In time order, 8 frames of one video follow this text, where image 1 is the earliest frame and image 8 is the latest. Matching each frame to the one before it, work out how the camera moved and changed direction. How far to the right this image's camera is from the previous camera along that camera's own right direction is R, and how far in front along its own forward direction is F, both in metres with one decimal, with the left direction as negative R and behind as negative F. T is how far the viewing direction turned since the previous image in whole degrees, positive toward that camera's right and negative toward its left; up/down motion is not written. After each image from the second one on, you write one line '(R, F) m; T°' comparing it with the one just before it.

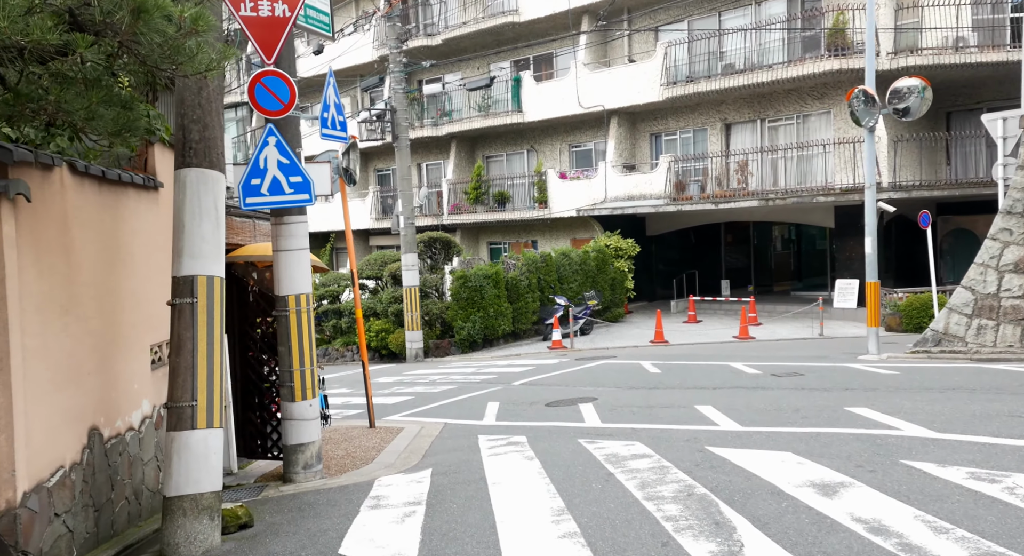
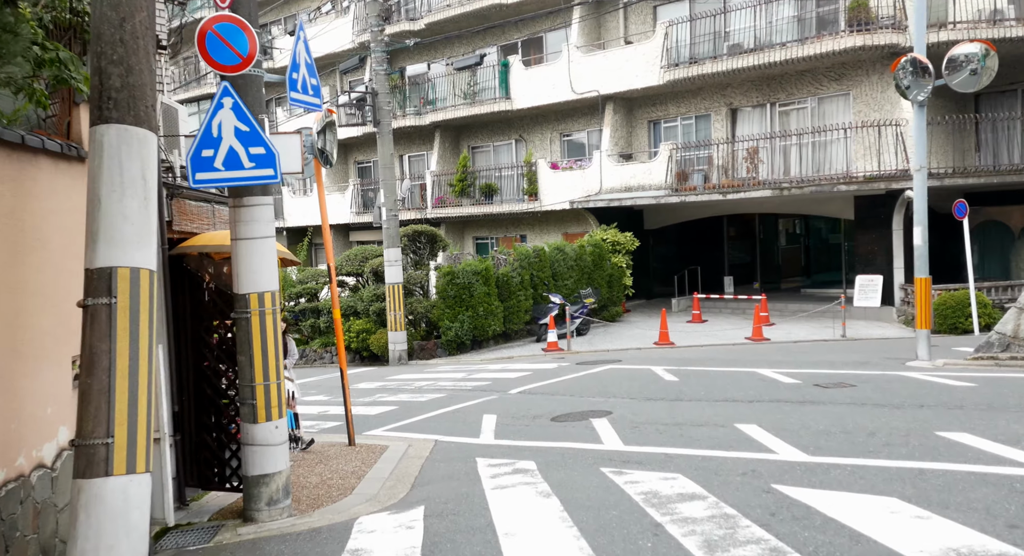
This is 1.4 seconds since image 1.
(-0.3, +1.5) m; +1°
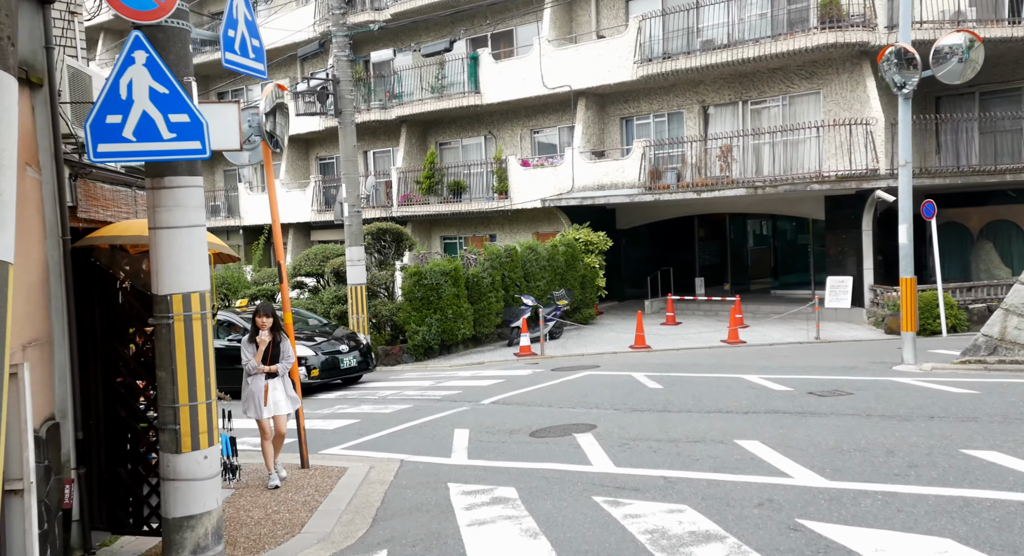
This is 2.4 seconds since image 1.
(-0.1, +0.9) m; +2°
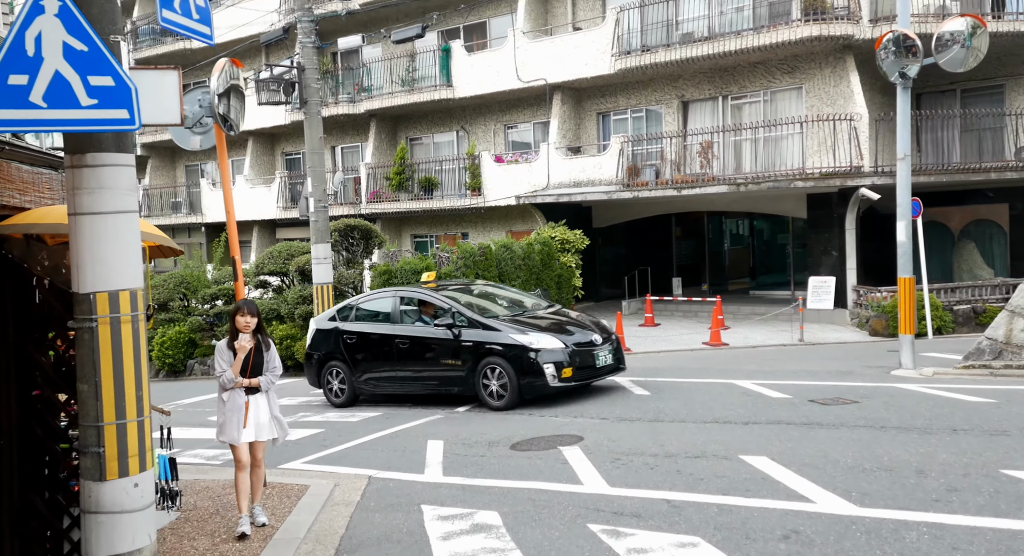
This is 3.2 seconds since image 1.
(-0.1, +0.8) m; +2°
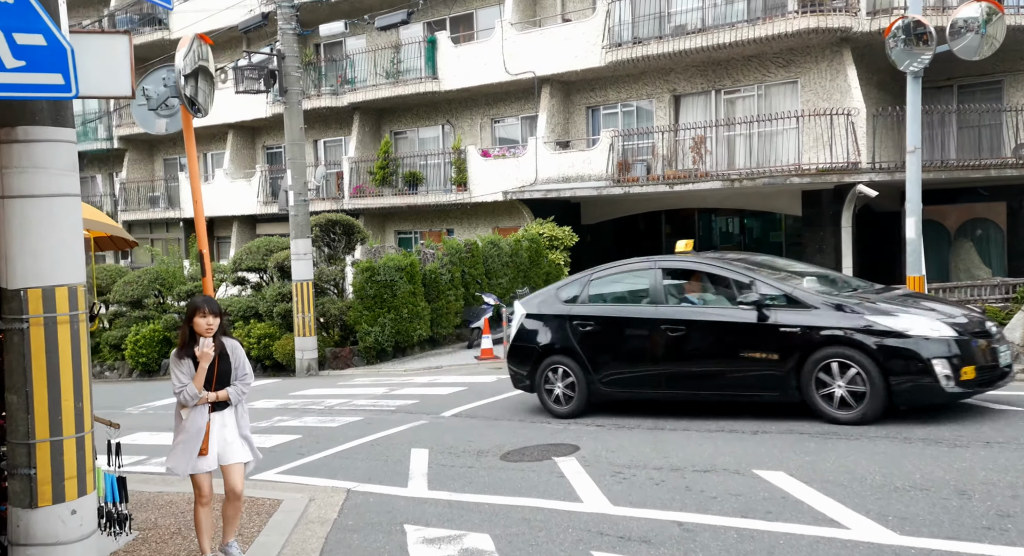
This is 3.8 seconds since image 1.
(-0.1, +0.6) m; +1°
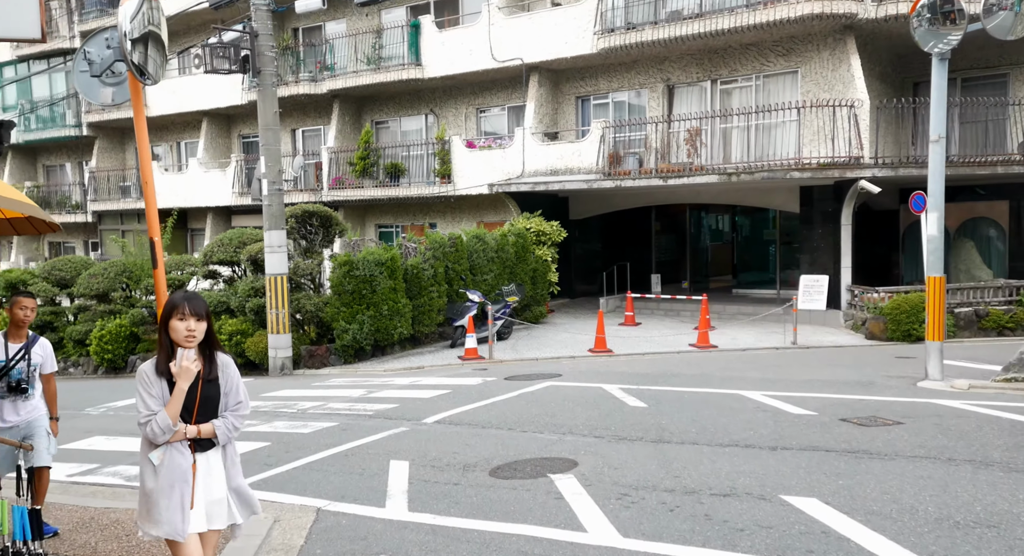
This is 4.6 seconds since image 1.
(-0.1, +0.8) m; +1°
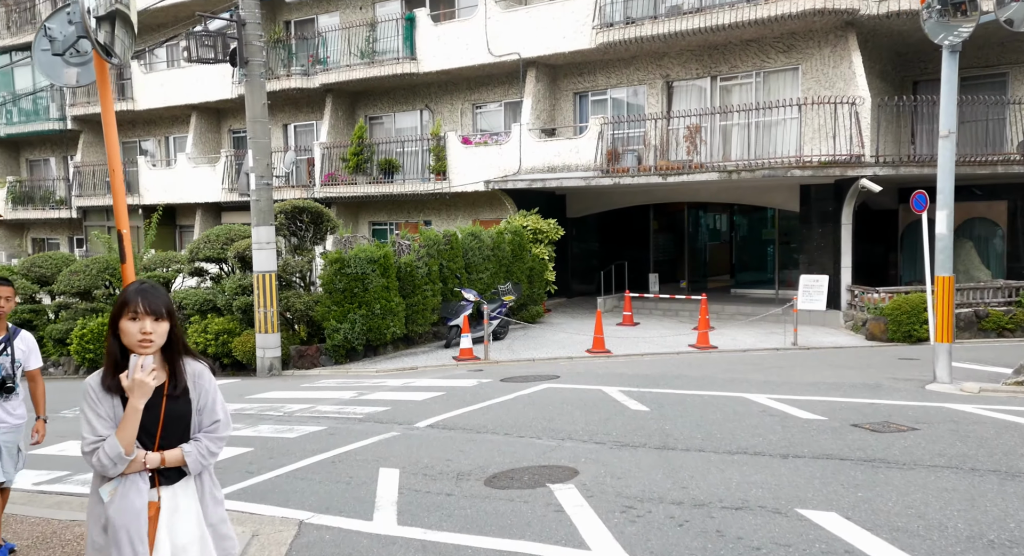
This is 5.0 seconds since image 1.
(0.0, +0.4) m; 0°
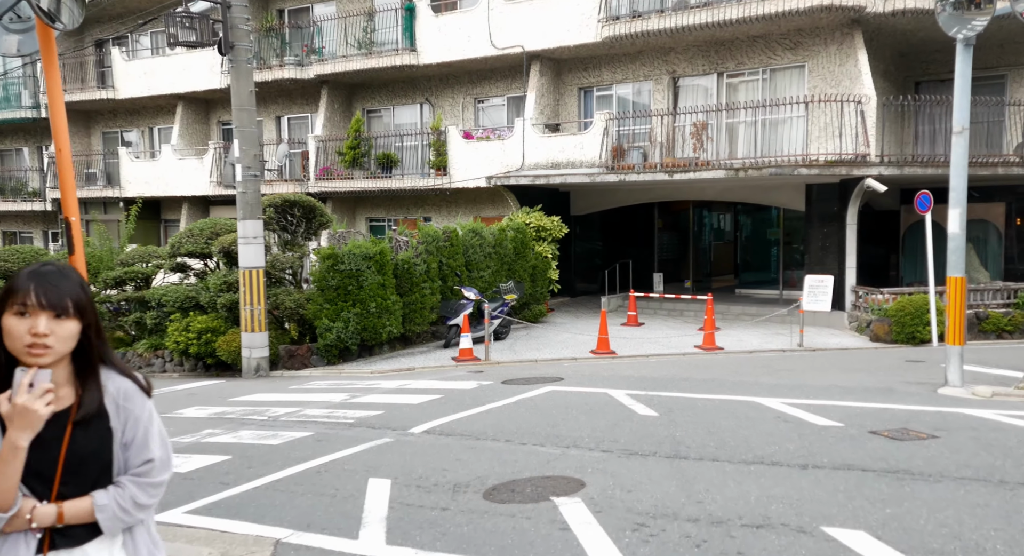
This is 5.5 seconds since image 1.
(0.0, +0.4) m; 0°
